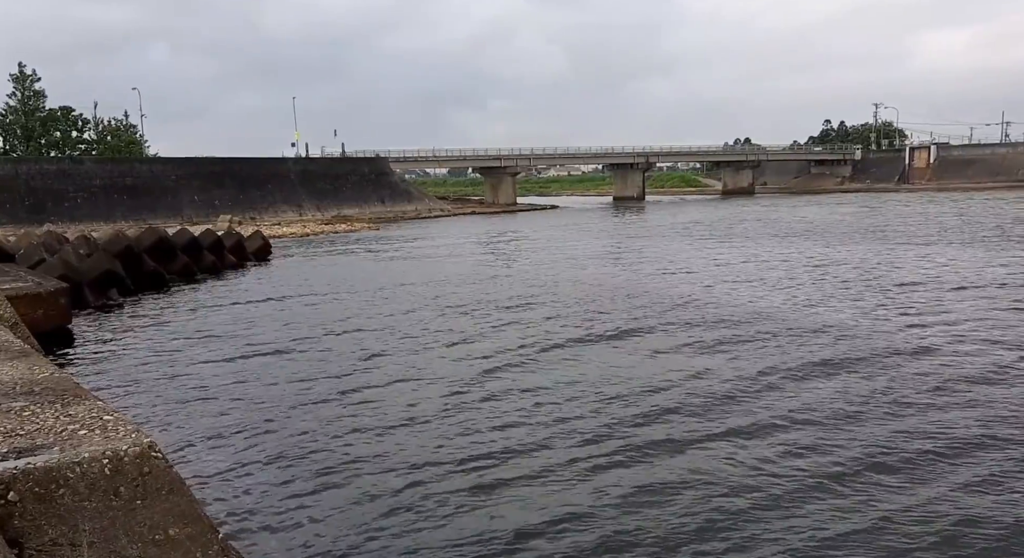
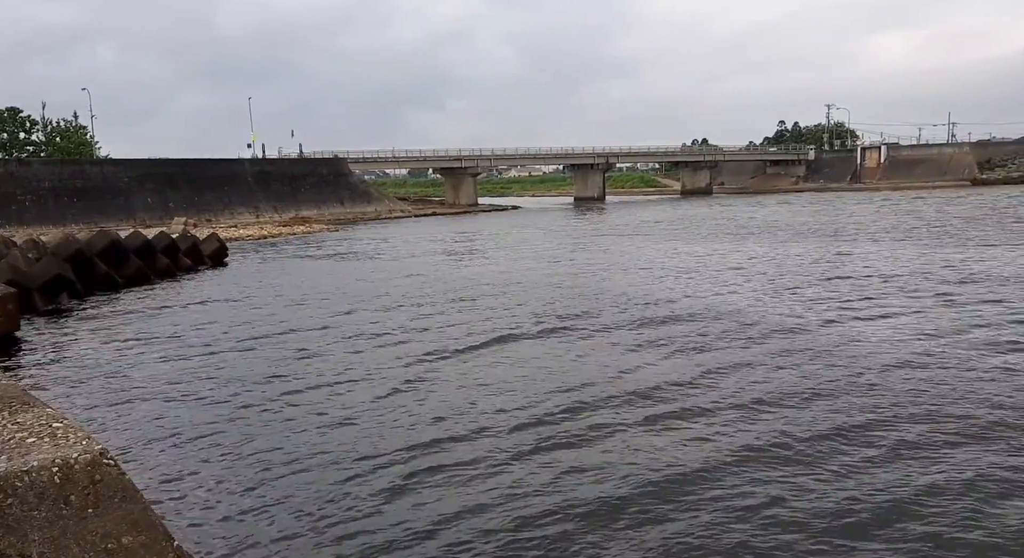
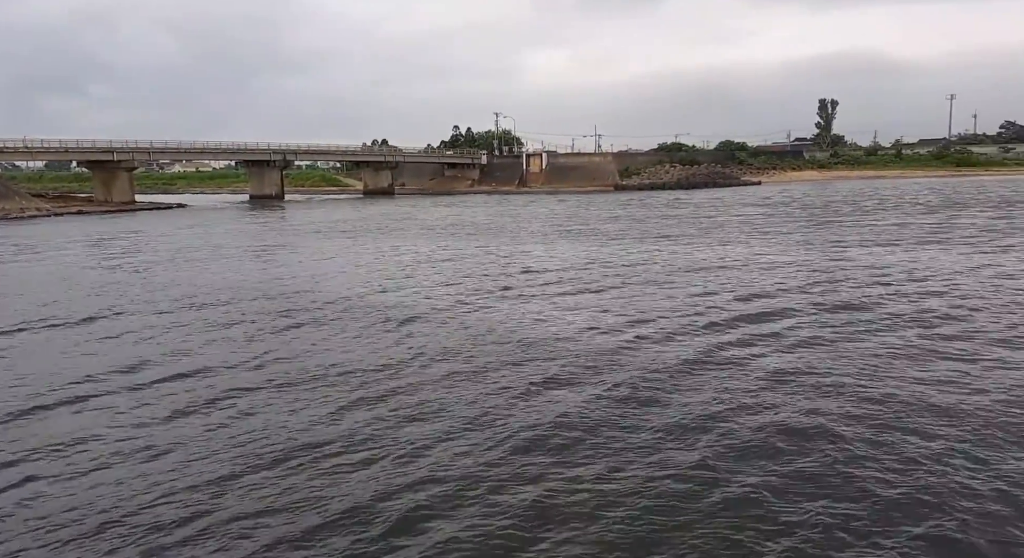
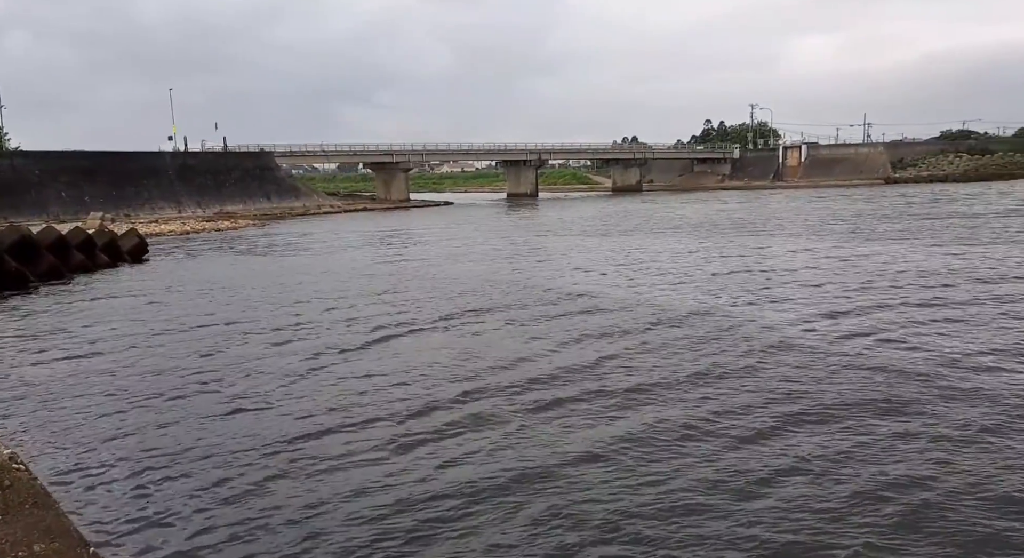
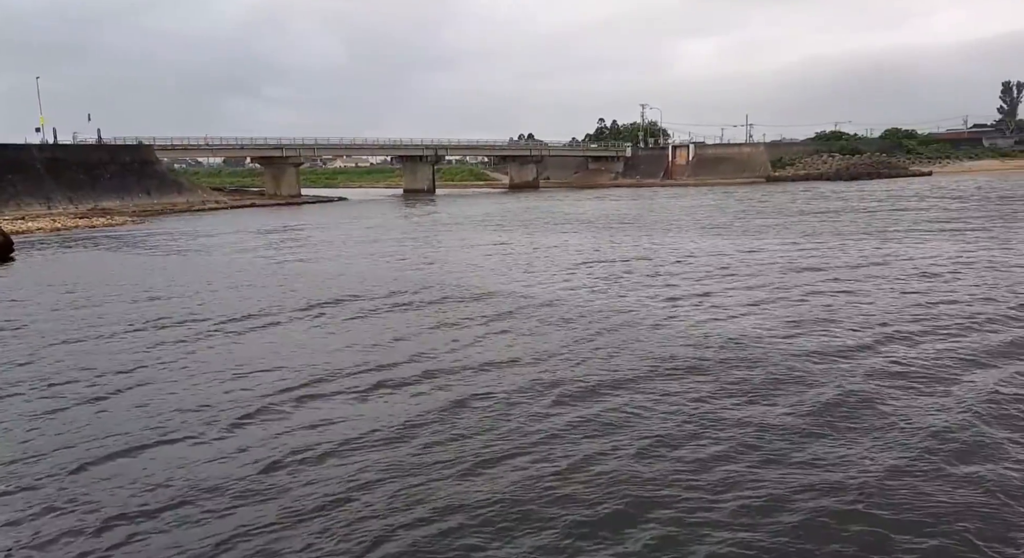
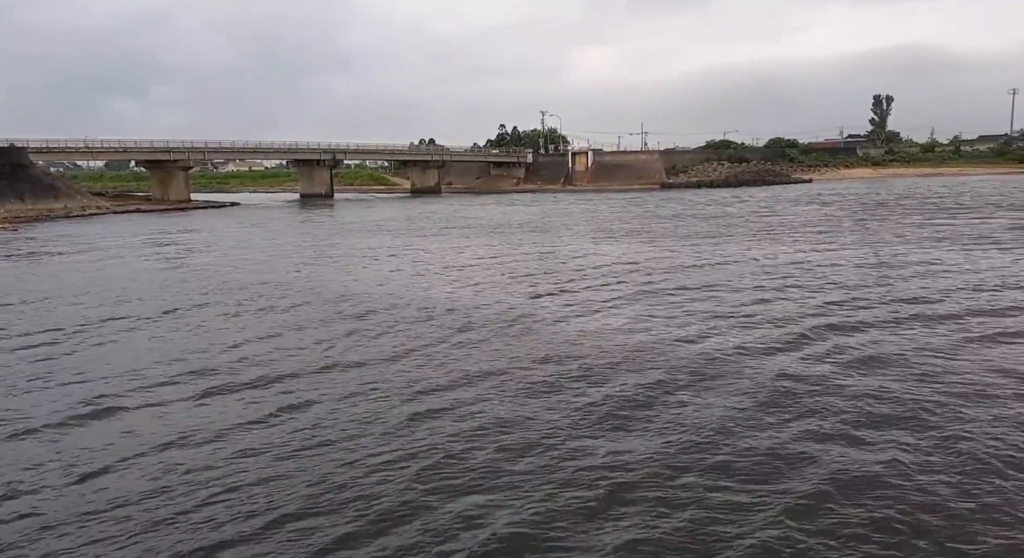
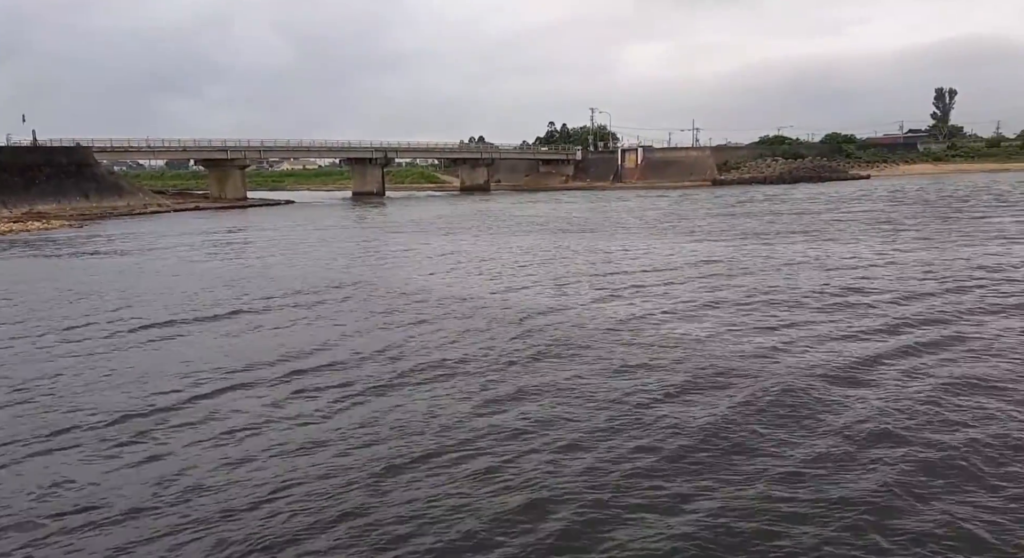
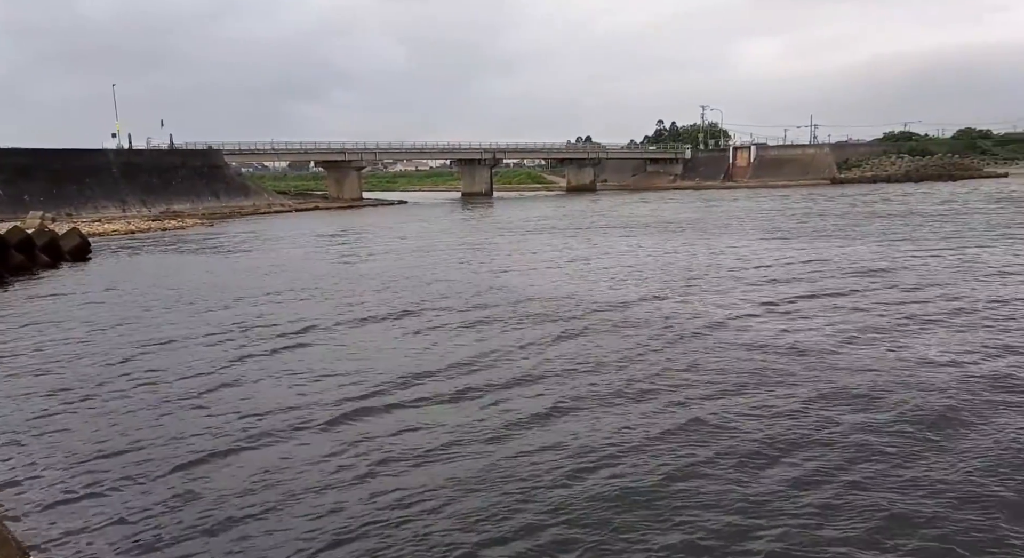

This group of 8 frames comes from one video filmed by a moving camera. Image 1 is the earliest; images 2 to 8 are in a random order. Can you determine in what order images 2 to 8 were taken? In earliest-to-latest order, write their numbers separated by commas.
2, 4, 8, 5, 7, 6, 3
